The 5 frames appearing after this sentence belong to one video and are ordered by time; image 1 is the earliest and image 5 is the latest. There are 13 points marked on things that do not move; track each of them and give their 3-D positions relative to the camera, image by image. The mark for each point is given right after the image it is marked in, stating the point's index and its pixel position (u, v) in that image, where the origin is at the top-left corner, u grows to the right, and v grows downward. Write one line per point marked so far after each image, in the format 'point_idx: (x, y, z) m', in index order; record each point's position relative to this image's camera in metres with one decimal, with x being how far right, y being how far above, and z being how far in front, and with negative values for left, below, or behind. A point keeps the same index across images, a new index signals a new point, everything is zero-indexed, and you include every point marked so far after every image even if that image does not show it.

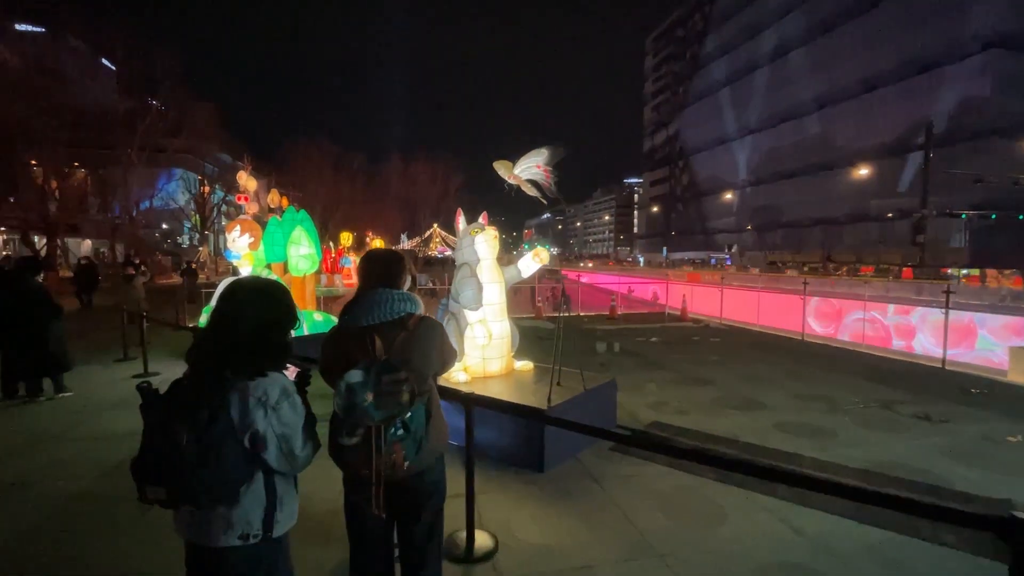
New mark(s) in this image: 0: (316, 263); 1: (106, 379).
0: (-4.6, +0.6, +11.4) m
1: (-7.9, -1.8, +9.3) m
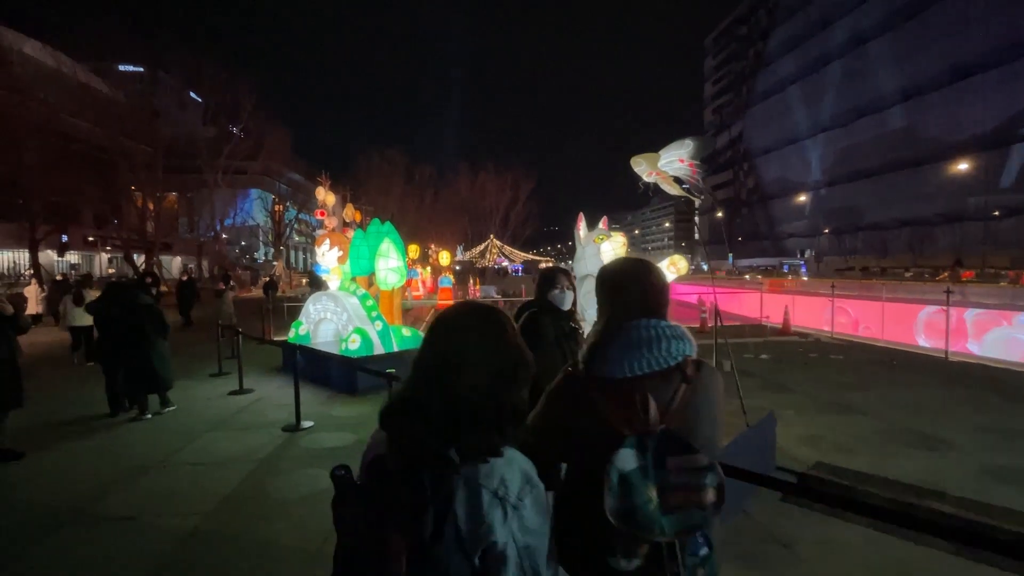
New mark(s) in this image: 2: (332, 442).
0: (-2.4, +0.3, +11.0) m
1: (-5.9, -2.1, +9.2) m
2: (-2.5, -2.2, +6.7) m
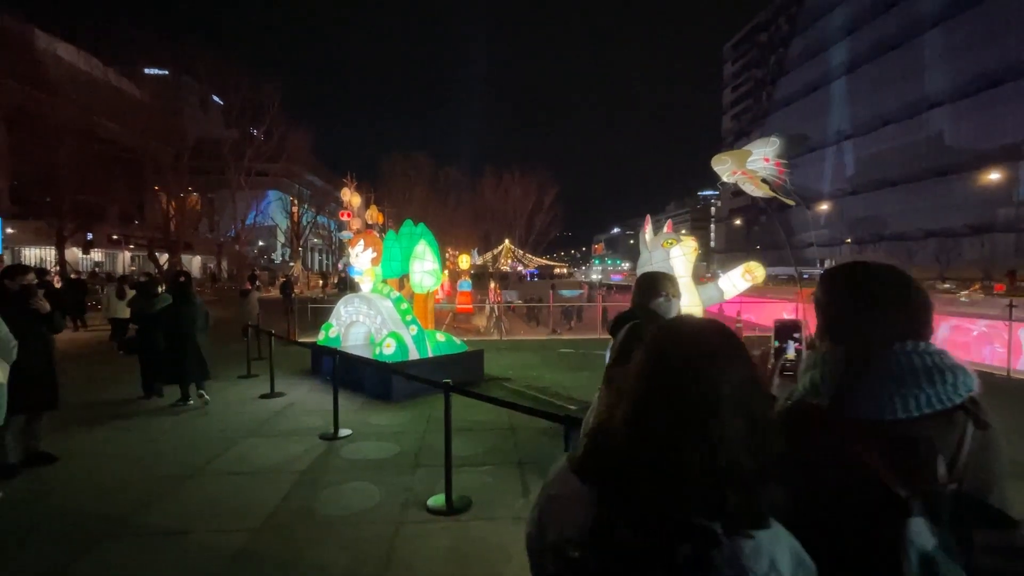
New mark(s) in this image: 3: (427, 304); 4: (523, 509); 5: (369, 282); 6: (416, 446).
0: (-1.6, +0.2, +10.7) m
1: (-5.2, -2.1, +9.0) m
2: (-1.8, -2.2, +6.4) m
3: (-2.0, -0.4, +11.1) m
4: (+0.1, -2.3, +4.9) m
5: (-3.2, +0.1, +10.5) m
6: (-1.3, -2.2, +6.6) m
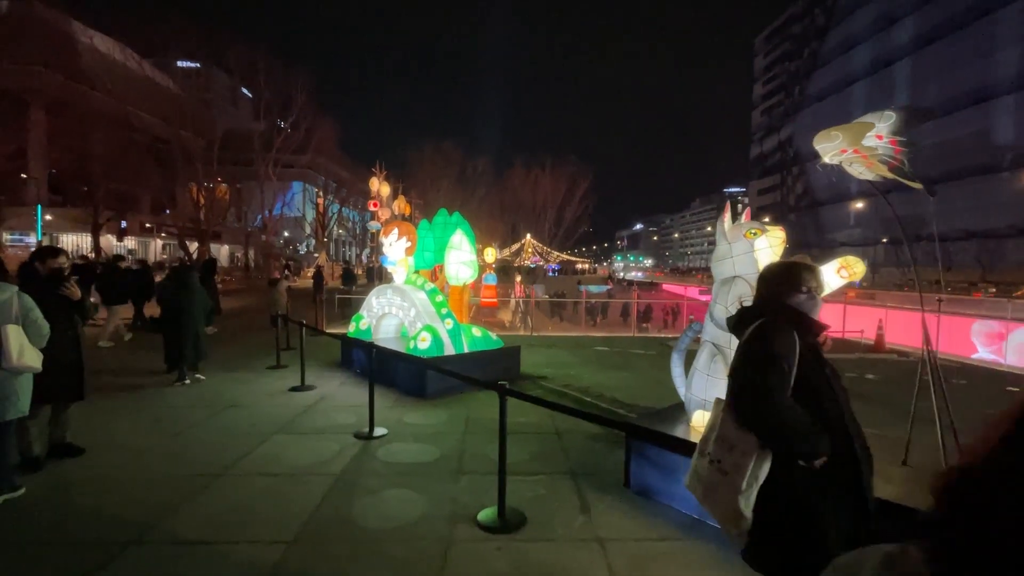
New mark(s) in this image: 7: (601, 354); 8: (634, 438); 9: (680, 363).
0: (-0.8, +0.4, +10.2) m
1: (-4.5, -1.9, +8.6) m
2: (-1.2, -2.1, +5.9) m
3: (-1.1, -0.2, +10.6) m
4: (+0.7, -2.2, +4.4) m
5: (-2.3, +0.3, +10.1) m
6: (-0.7, -2.1, +6.1) m
7: (+2.4, -1.8, +13.1) m
8: (+1.3, -1.6, +5.0) m
9: (+1.9, -0.9, +5.5) m
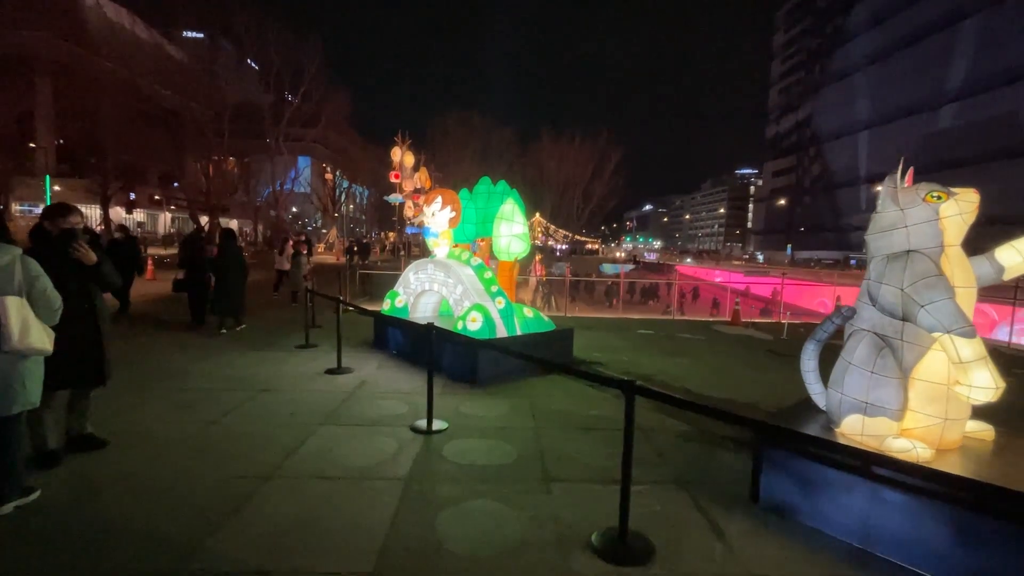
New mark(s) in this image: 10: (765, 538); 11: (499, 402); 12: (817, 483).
0: (+0.3, +0.9, +9.2) m
1: (-3.5, -1.4, +7.8) m
2: (-0.3, -1.8, +5.1) m
3: (-0.1, +0.3, +9.7) m
4: (+1.6, -2.0, +3.5) m
5: (-1.3, +0.8, +9.2) m
6: (+0.2, -1.8, +5.2) m
7: (+3.5, -1.3, +12.2) m
8: (+2.2, -1.4, +4.1) m
9: (+2.9, -0.7, +4.5) m
10: (+2.0, -2.0, +3.8) m
11: (-0.2, -1.6, +6.7) m
12: (+2.5, -1.6, +3.9) m
